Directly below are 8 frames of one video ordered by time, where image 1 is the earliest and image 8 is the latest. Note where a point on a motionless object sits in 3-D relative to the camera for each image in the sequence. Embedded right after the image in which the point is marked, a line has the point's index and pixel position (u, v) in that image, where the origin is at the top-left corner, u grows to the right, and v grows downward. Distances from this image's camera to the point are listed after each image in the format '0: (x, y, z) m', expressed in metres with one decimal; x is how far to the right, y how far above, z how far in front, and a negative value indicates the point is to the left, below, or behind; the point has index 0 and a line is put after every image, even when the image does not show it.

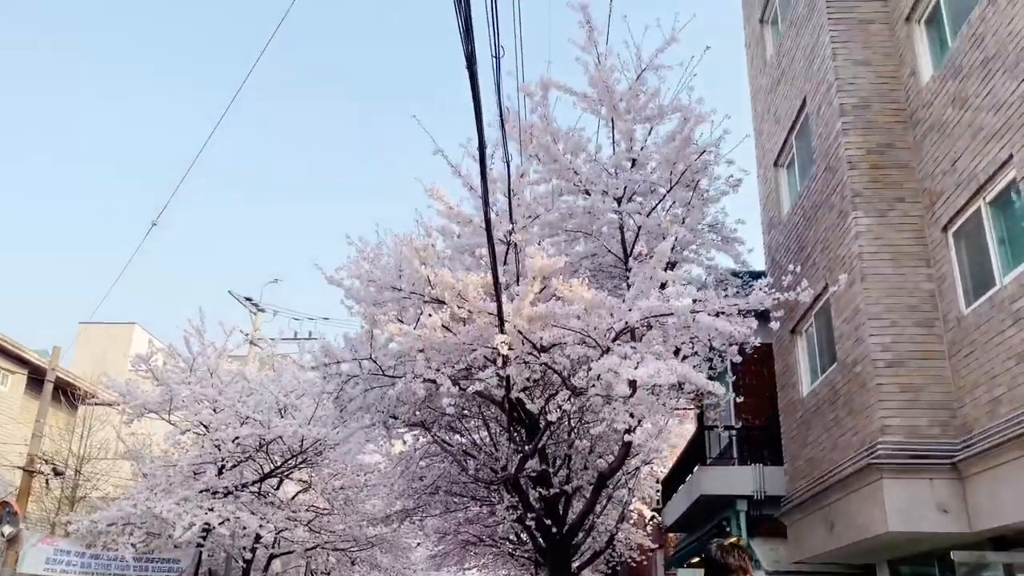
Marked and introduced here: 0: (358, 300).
0: (-2.0, -0.1, +10.9) m
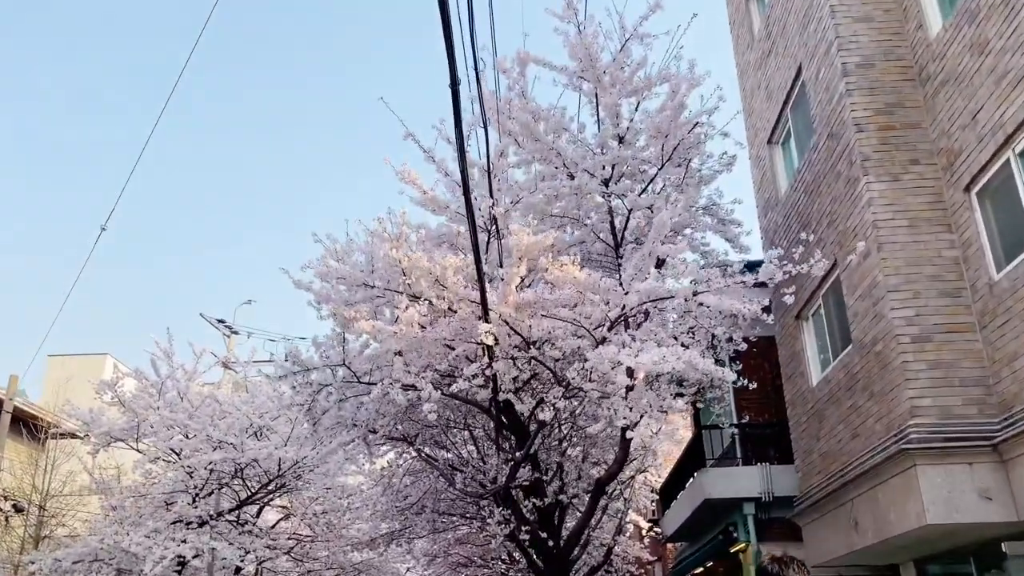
0: (-2.2, -0.1, +10.0) m
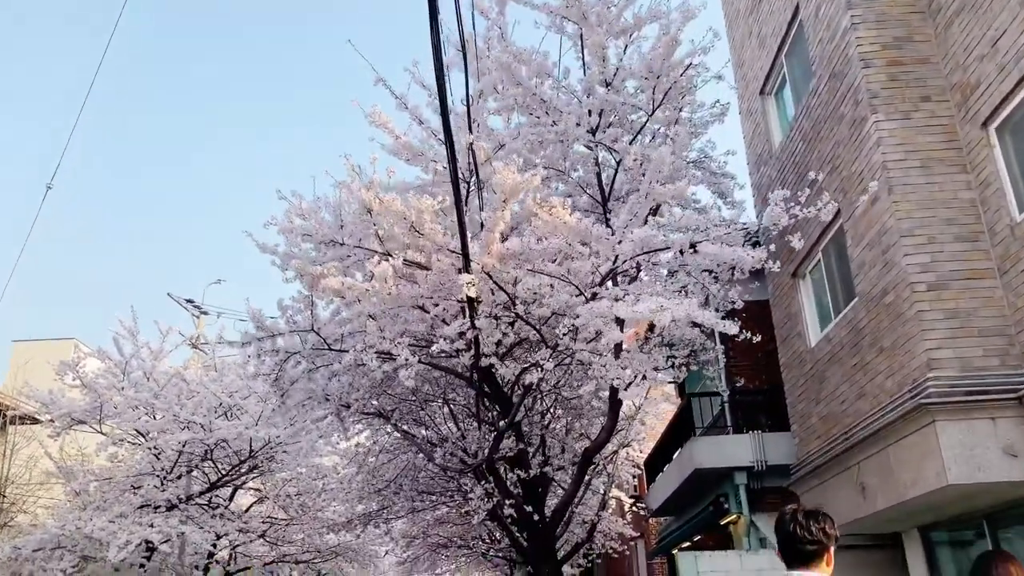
0: (-2.4, +0.3, +9.3) m
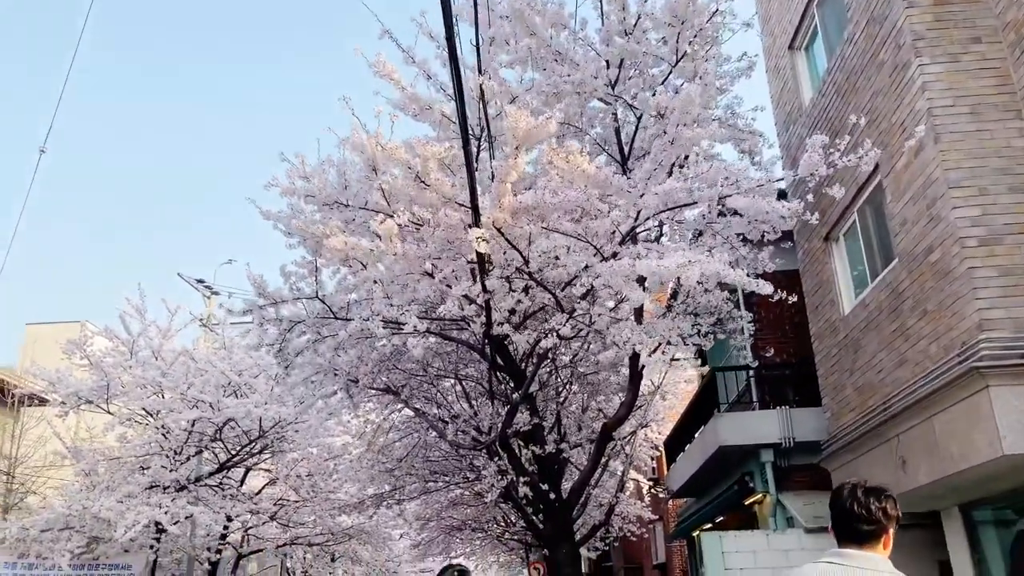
0: (-2.3, +0.7, +8.8) m
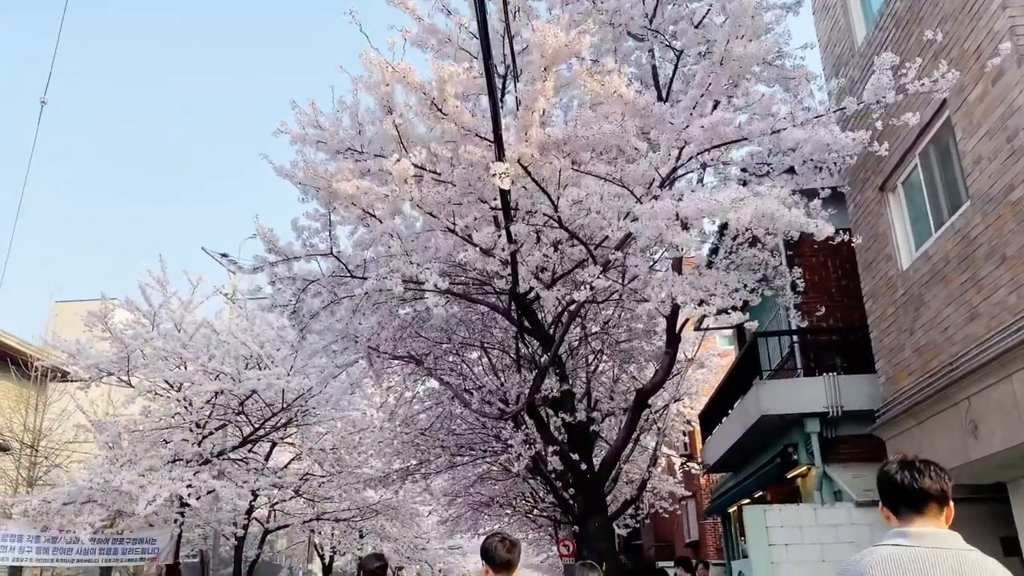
0: (-2.0, +1.1, +8.2) m
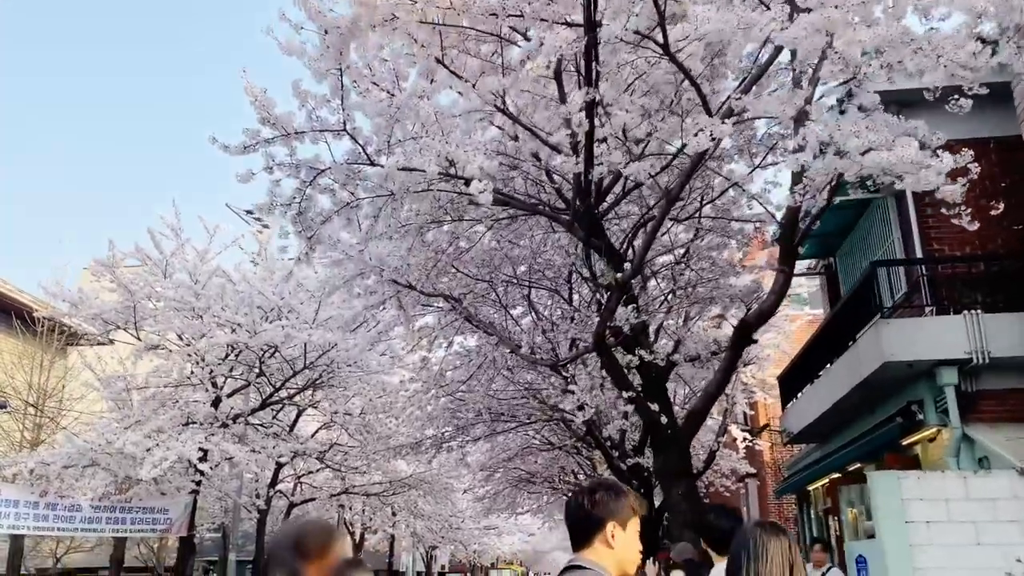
0: (-1.5, +2.0, +6.2) m
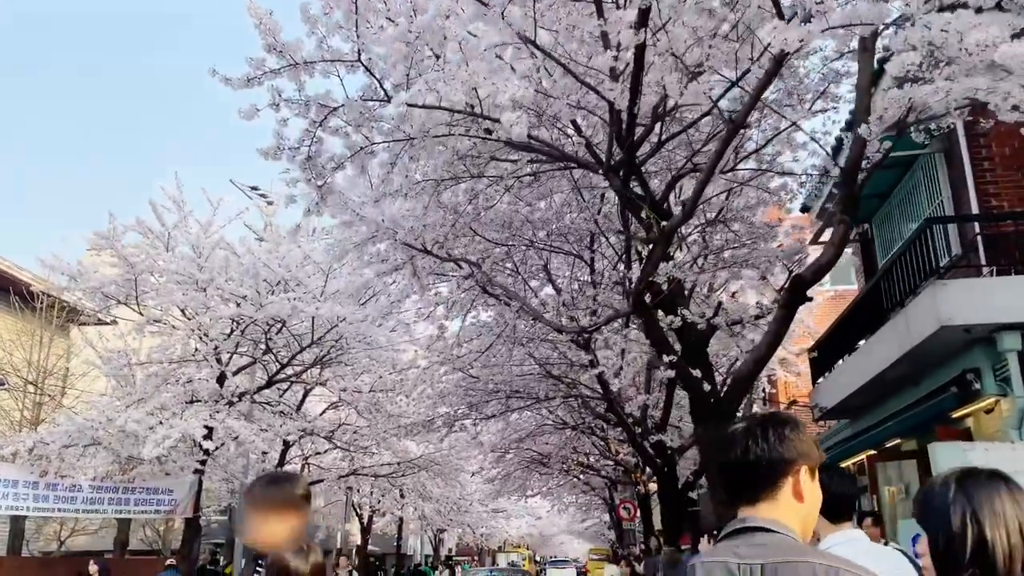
0: (-1.2, +2.3, +5.6) m
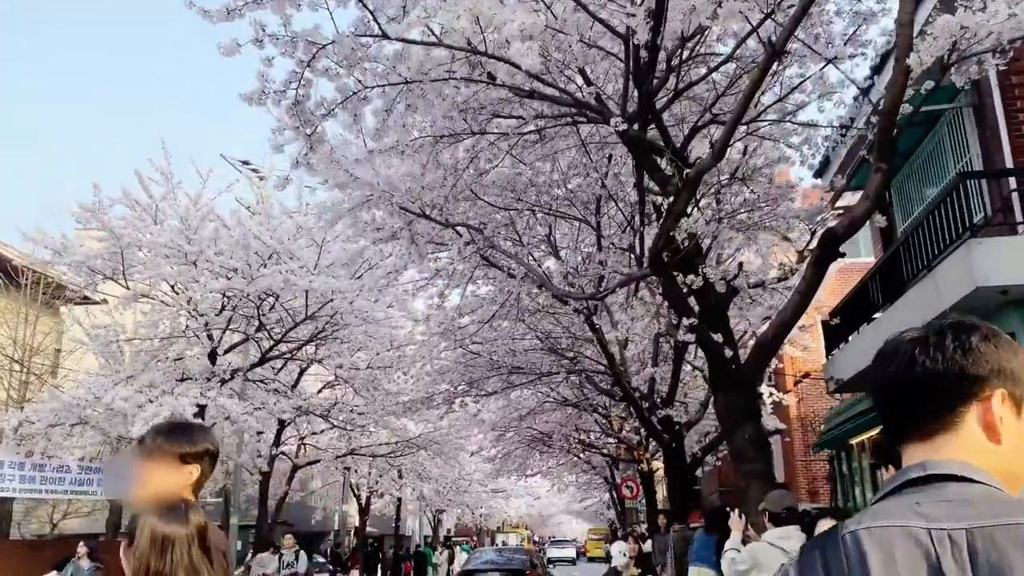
0: (-1.2, +2.6, +5.0) m
